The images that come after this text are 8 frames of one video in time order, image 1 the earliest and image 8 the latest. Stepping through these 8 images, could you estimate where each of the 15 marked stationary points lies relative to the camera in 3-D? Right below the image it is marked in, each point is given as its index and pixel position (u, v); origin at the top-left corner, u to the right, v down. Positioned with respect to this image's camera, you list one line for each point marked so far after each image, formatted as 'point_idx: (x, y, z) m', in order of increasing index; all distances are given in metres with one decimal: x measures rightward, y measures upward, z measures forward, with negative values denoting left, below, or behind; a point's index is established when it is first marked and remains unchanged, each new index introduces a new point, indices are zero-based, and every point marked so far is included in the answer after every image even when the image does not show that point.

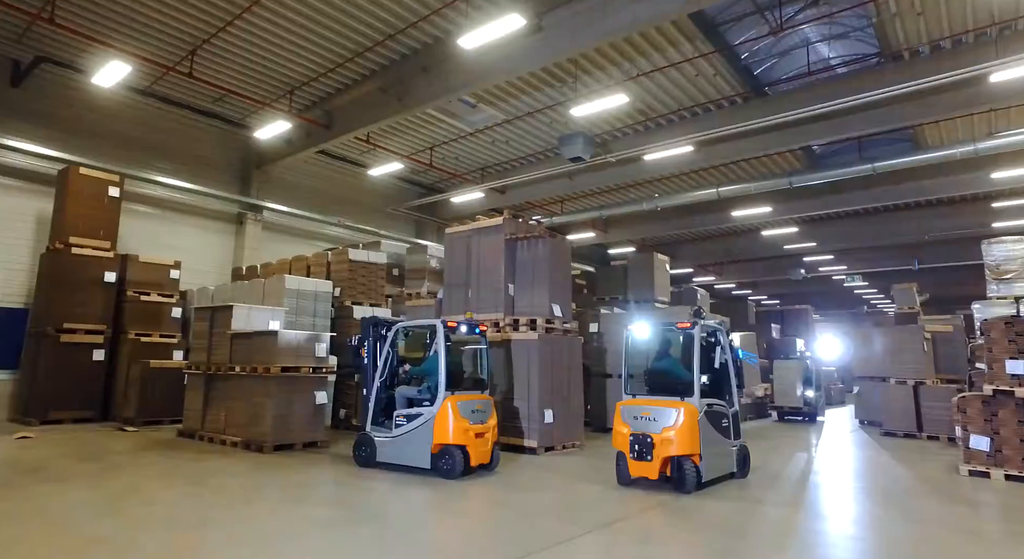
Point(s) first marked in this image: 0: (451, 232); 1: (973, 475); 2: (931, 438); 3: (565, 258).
0: (-0.8, +0.6, +7.6) m
1: (+4.5, -1.9, +5.8) m
2: (+6.4, -2.4, +9.1) m
3: (+0.6, +0.2, +7.1) m
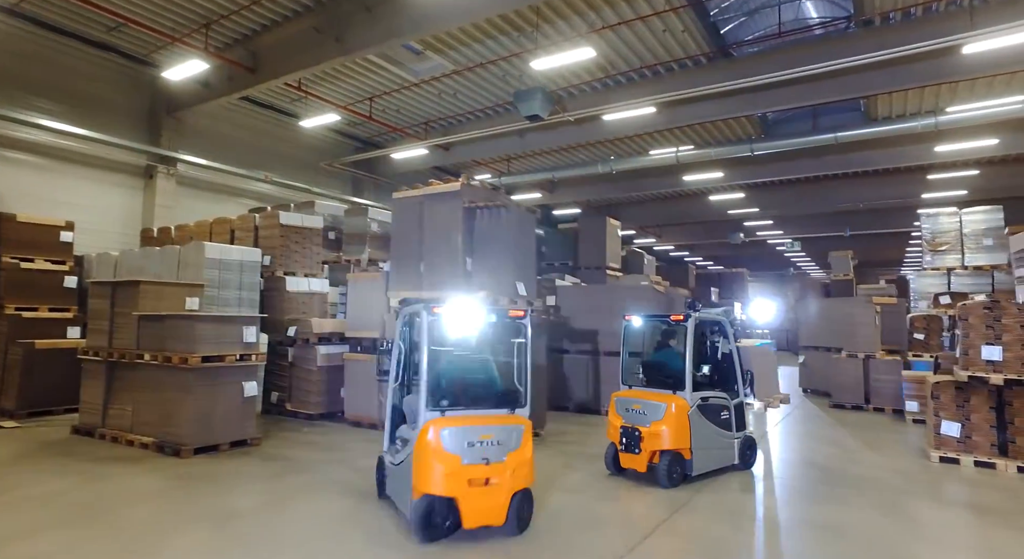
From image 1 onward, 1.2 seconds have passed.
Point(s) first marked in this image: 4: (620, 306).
0: (-1.3, +0.9, +6.8) m
1: (+4.1, -1.7, +5.7) m
2: (+5.7, -2.0, +9.3) m
3: (+0.2, +0.5, +6.4) m
4: (+1.5, -0.4, +8.3) m
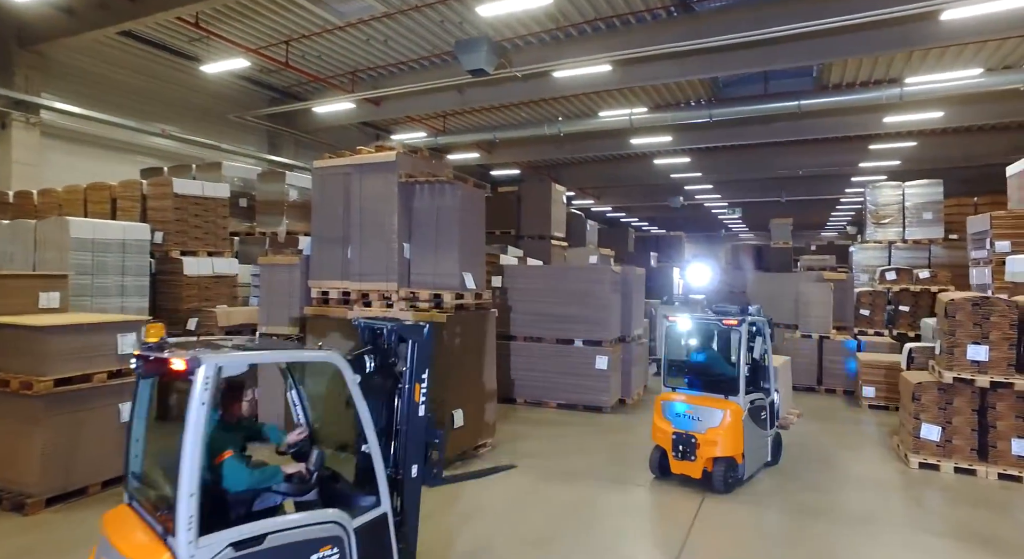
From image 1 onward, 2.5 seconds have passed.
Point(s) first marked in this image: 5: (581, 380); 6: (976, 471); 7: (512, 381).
0: (-1.8, +1.1, +5.6) m
1: (+3.7, -1.7, +5.3) m
2: (+4.8, -1.7, +9.1) m
3: (-0.3, +0.6, +5.4) m
4: (+0.8, -0.1, +7.5) m
5: (+0.8, -1.3, +7.5) m
6: (+4.0, -1.7, +5.2) m
7: (0.0, -1.3, +7.9) m
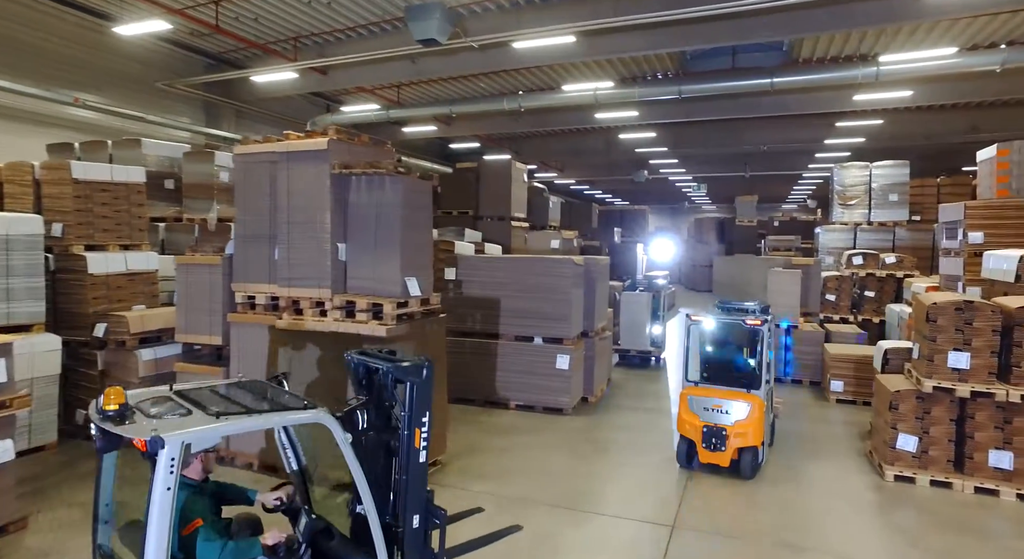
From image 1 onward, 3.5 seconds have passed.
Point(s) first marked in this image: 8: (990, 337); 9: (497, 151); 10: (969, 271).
0: (-2.2, +1.0, +4.9) m
1: (+3.3, -1.7, +5.1) m
2: (+4.2, -1.5, +8.9) m
3: (-0.7, +0.6, +4.8) m
4: (+0.2, -0.1, +7.0) m
5: (+0.3, -1.2, +7.0) m
6: (+3.6, -1.7, +4.9) m
7: (-0.6, -1.2, +7.3) m
8: (+3.9, -0.5, +4.8) m
9: (-0.5, +4.2, +19.4) m
10: (+5.4, +0.1, +7.1) m
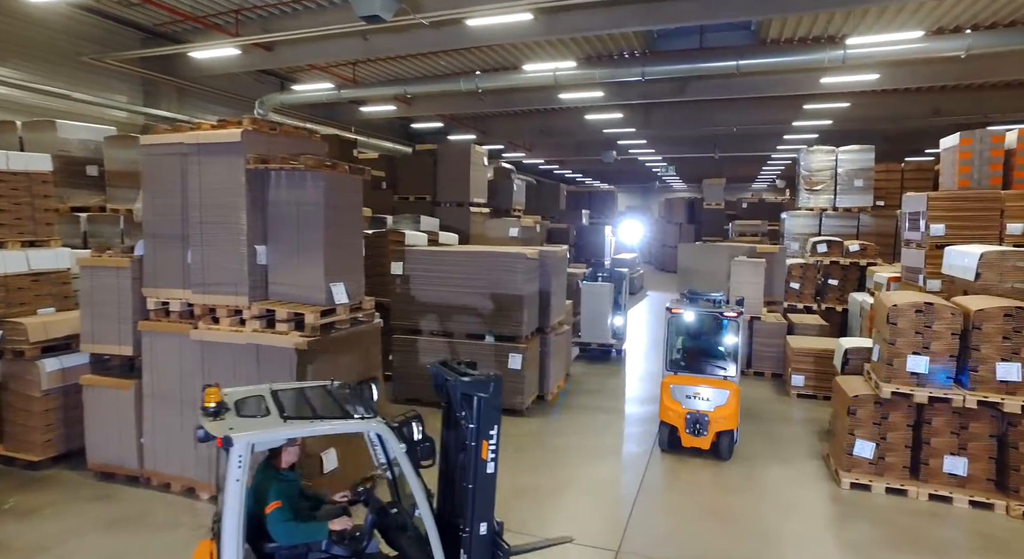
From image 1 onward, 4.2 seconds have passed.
0: (-2.7, +1.0, +4.4) m
1: (+2.8, -1.7, +4.9) m
2: (+3.6, -1.4, +8.7) m
3: (-1.2, +0.6, +4.4) m
4: (-0.3, 0.0, +6.6) m
5: (-0.2, -1.1, +6.7) m
6: (+3.1, -1.7, +4.8) m
7: (-1.1, -1.2, +7.0) m
8: (+3.4, -0.5, +4.7) m
9: (-1.6, +4.7, +18.8) m
10: (+4.9, +0.2, +7.0) m
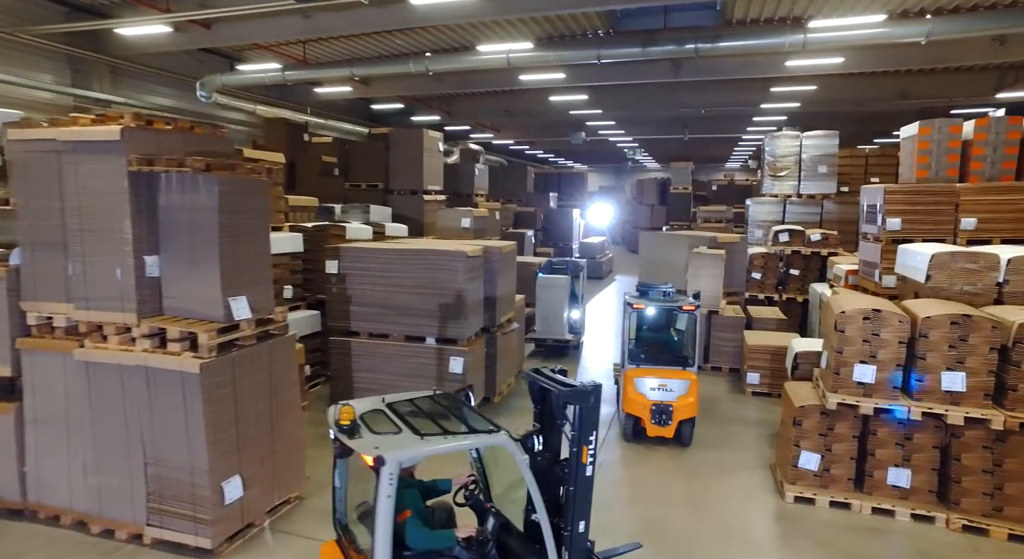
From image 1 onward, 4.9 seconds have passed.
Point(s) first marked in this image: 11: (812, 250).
0: (-3.2, +0.9, +3.9) m
1: (+2.3, -1.7, +4.7) m
2: (+2.9, -1.3, +8.5) m
3: (-1.7, +0.5, +4.0) m
4: (-0.9, 0.0, +6.3) m
5: (-0.8, -1.1, +6.4) m
6: (+2.6, -1.7, +4.6) m
7: (-1.8, -1.1, +6.6) m
8: (+2.9, -0.5, +4.4) m
9: (-2.6, +5.1, +18.2) m
10: (+4.2, +0.2, +6.8) m
11: (+5.1, +0.5, +10.1) m
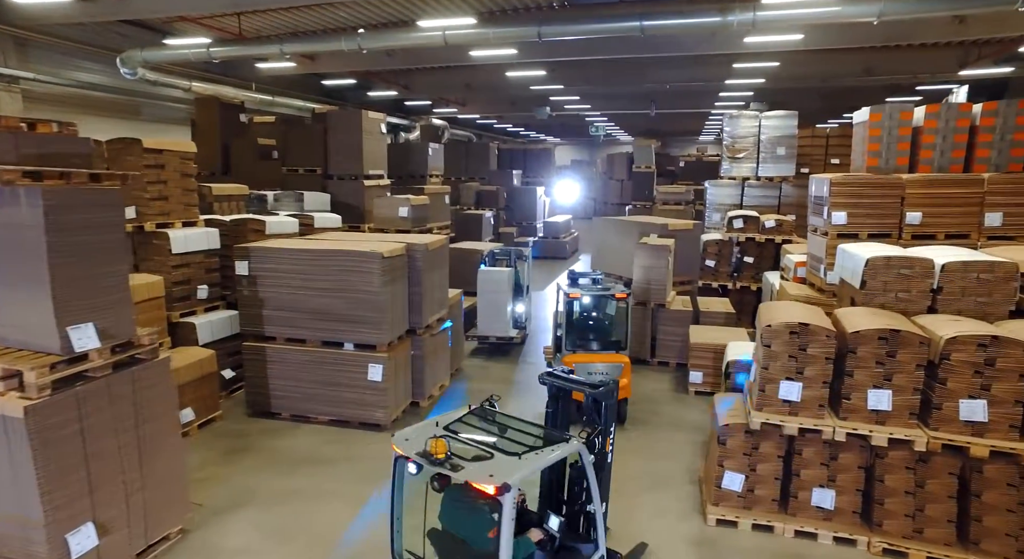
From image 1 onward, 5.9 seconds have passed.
0: (-3.9, +0.7, +3.3) m
1: (+1.6, -1.8, +4.5) m
2: (+2.1, -1.2, +8.3) m
3: (-2.4, +0.3, +3.5) m
4: (-1.7, 0.0, +5.8) m
5: (-1.6, -1.1, +6.0) m
6: (+1.9, -1.8, +4.3) m
7: (-2.5, -1.2, +6.2) m
8: (+2.2, -0.6, +4.2) m
9: (-3.8, +5.6, +17.4) m
10: (+3.4, +0.3, +6.5) m
11: (+4.2, +0.7, +9.8) m
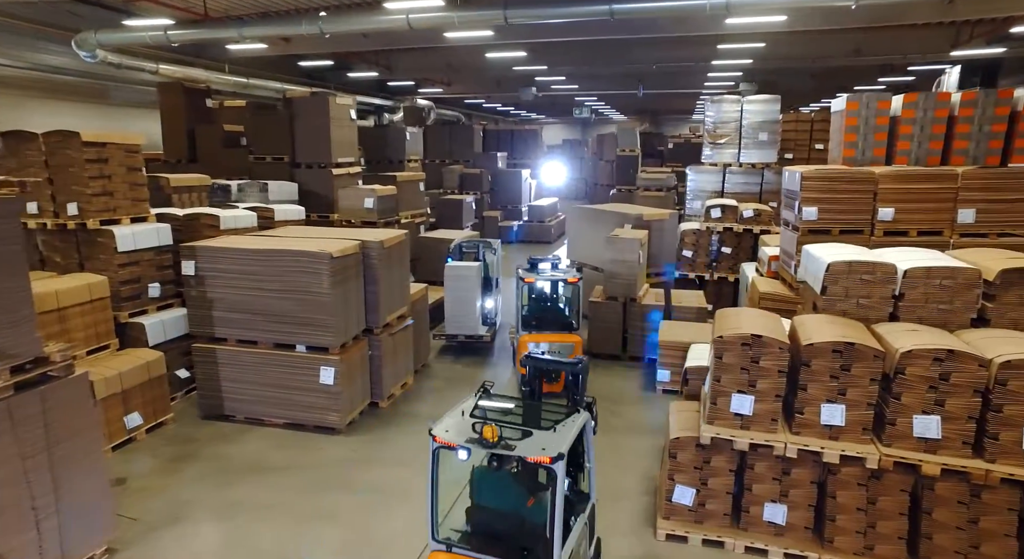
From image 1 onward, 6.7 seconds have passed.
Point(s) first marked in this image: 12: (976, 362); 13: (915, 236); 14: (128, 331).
0: (-4.3, +0.6, +3.1) m
1: (+1.2, -1.9, +4.3) m
2: (+1.6, -1.1, +8.1) m
3: (-2.8, +0.2, +3.3) m
4: (-2.1, 0.0, +5.6) m
5: (-2.0, -1.1, +5.8) m
6: (+1.5, -1.8, +4.2) m
7: (-2.9, -1.2, +6.0) m
8: (+1.8, -0.7, +4.0) m
9: (-4.3, +6.0, +17.0) m
10: (+3.0, +0.3, +6.3) m
11: (+3.7, +0.9, +9.6) m
12: (+2.8, -0.5, +3.6) m
13: (+4.0, +0.4, +5.9) m
14: (-4.0, -0.5, +6.2) m
